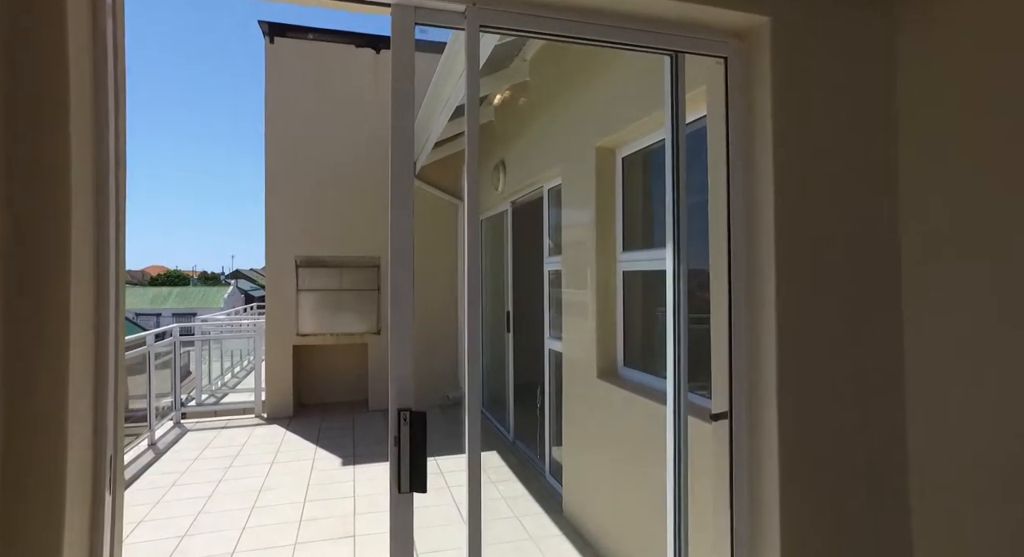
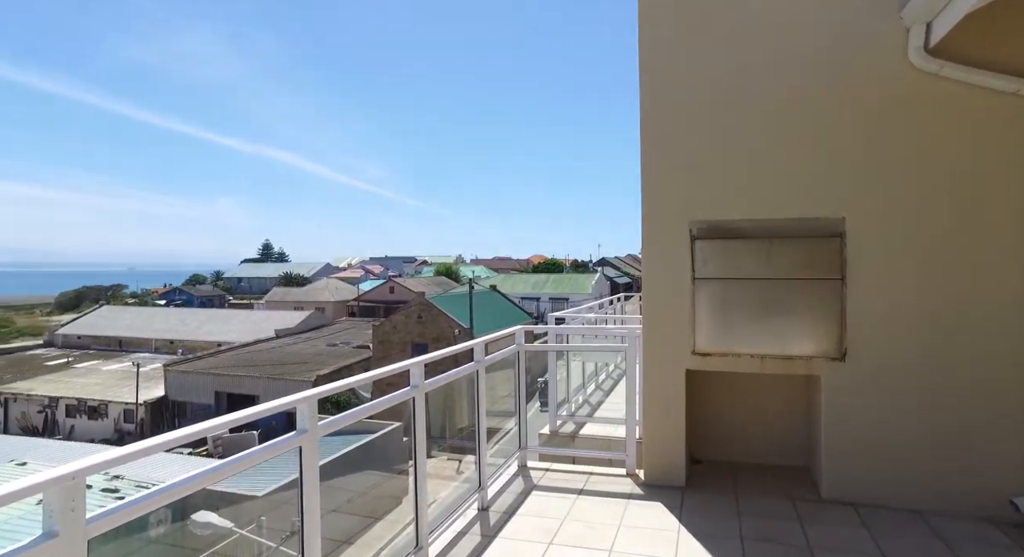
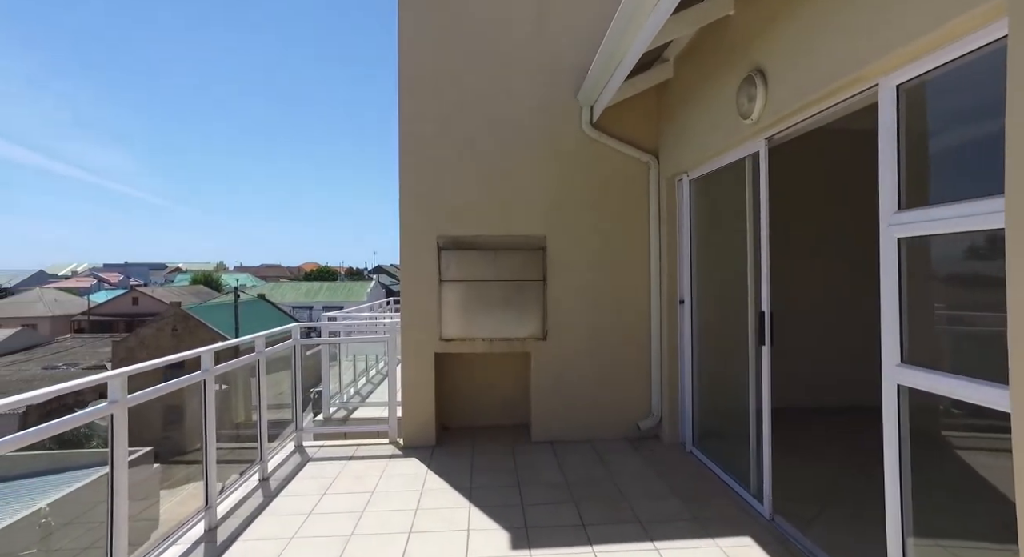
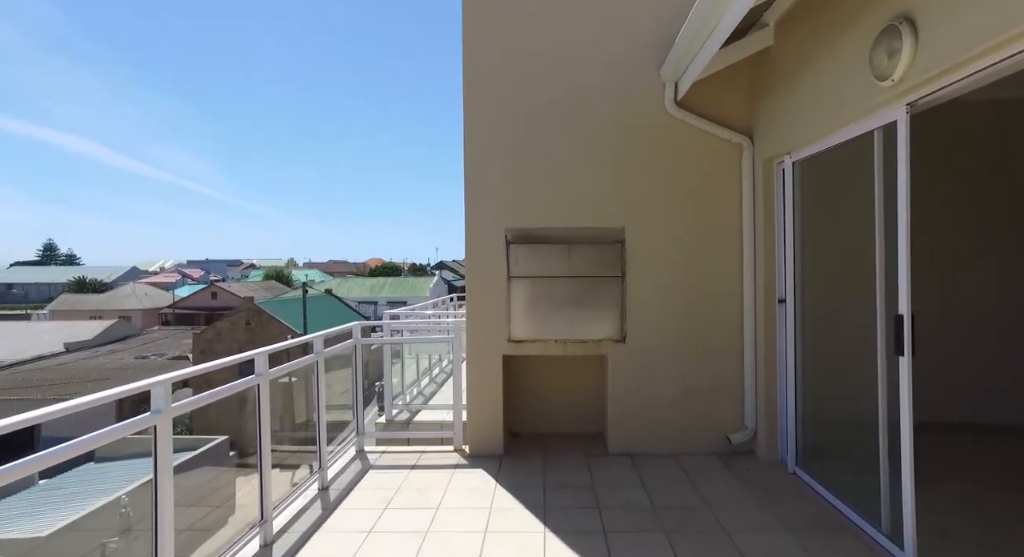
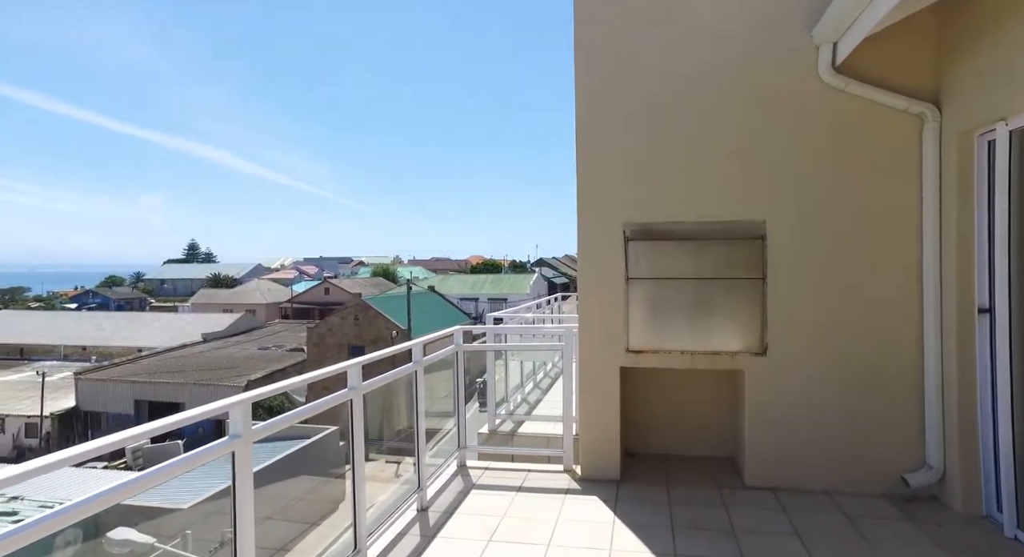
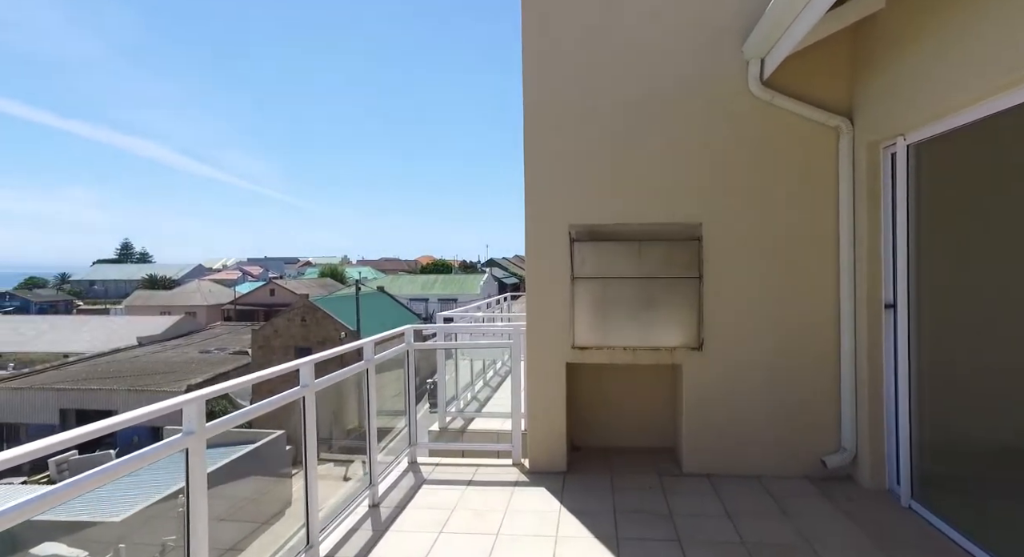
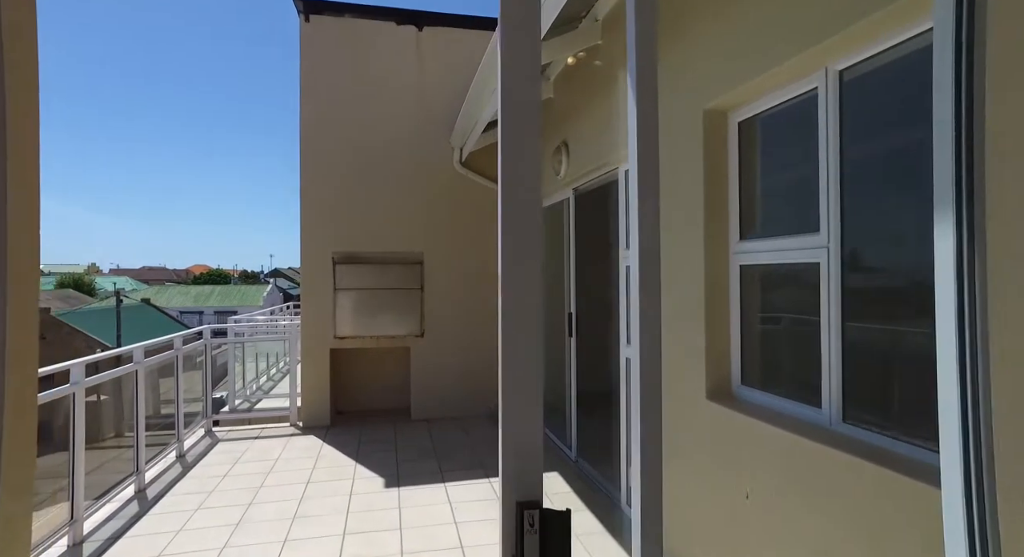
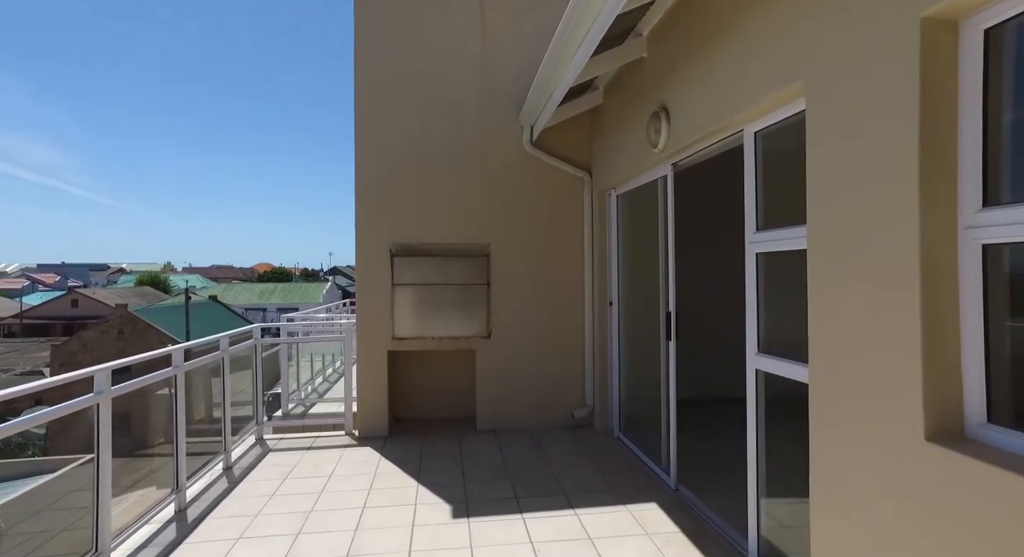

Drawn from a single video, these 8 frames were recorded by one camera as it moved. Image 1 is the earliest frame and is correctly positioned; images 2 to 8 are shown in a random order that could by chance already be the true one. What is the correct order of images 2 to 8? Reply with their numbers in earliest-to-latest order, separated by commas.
7, 8, 3, 4, 6, 5, 2
